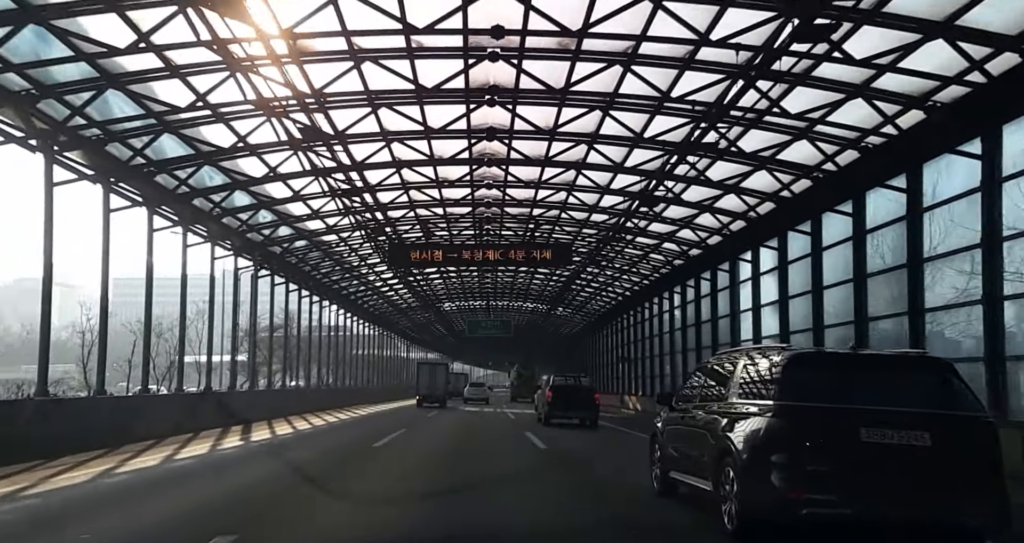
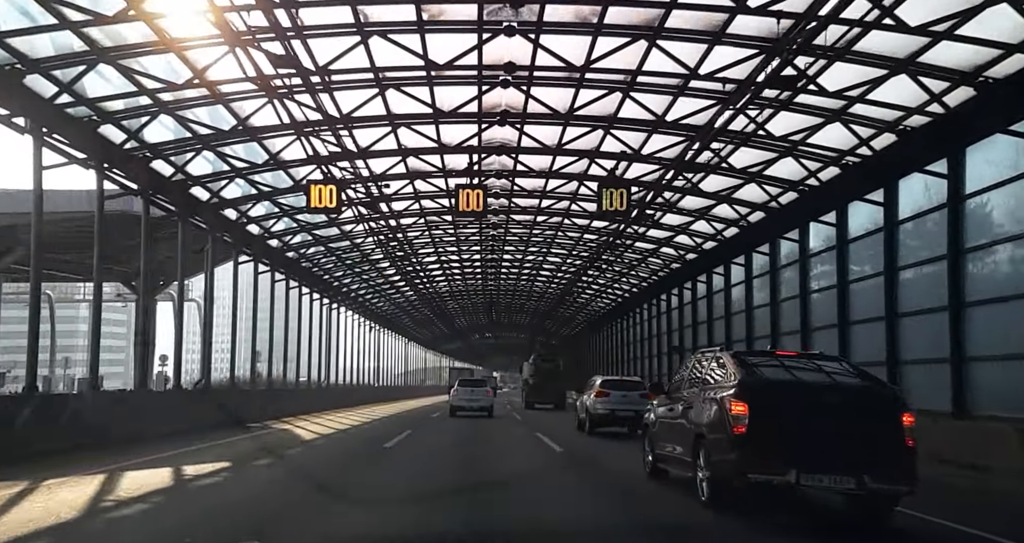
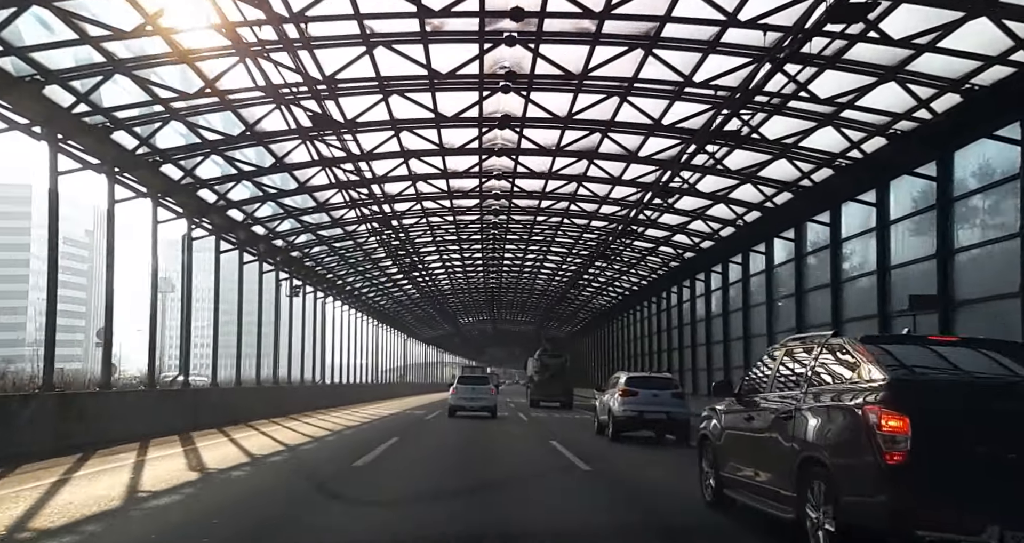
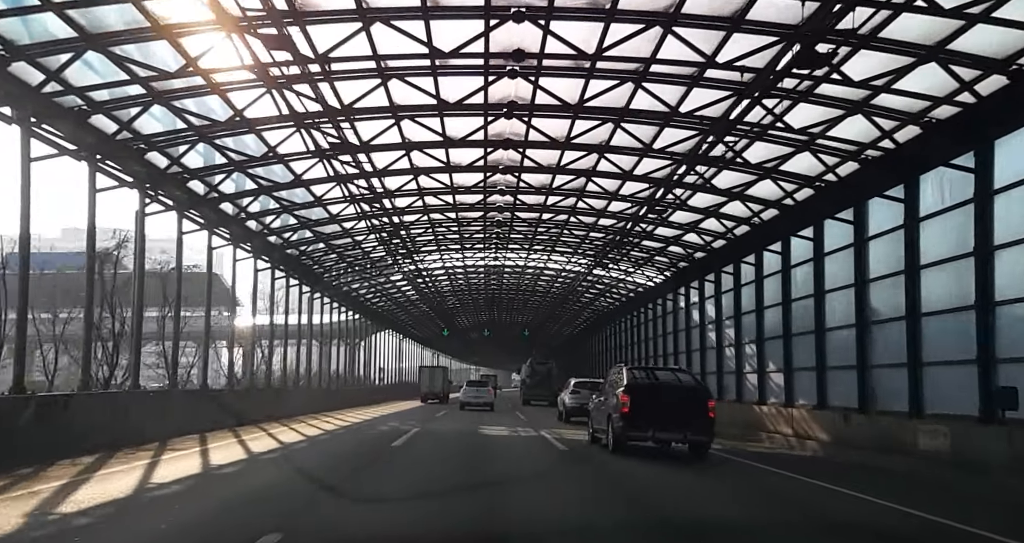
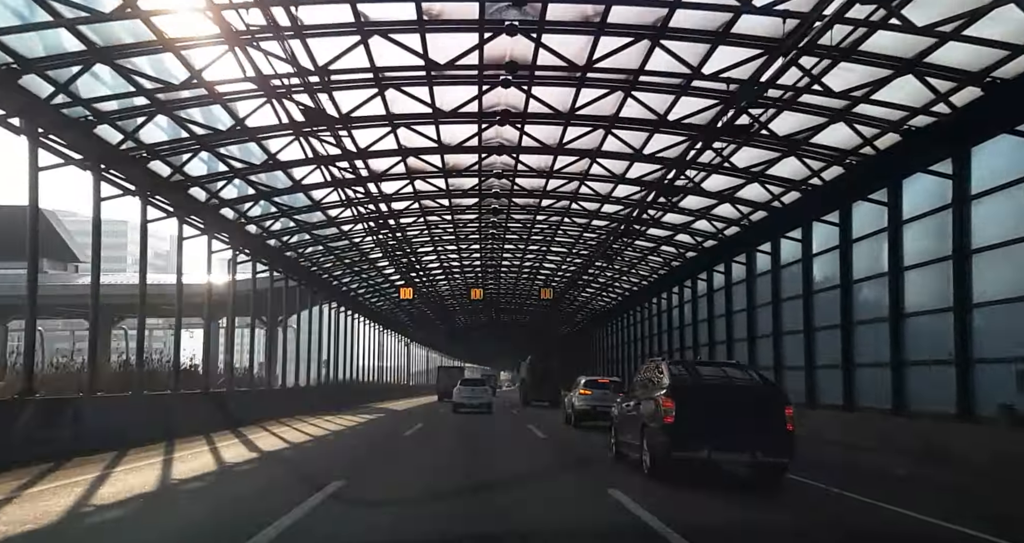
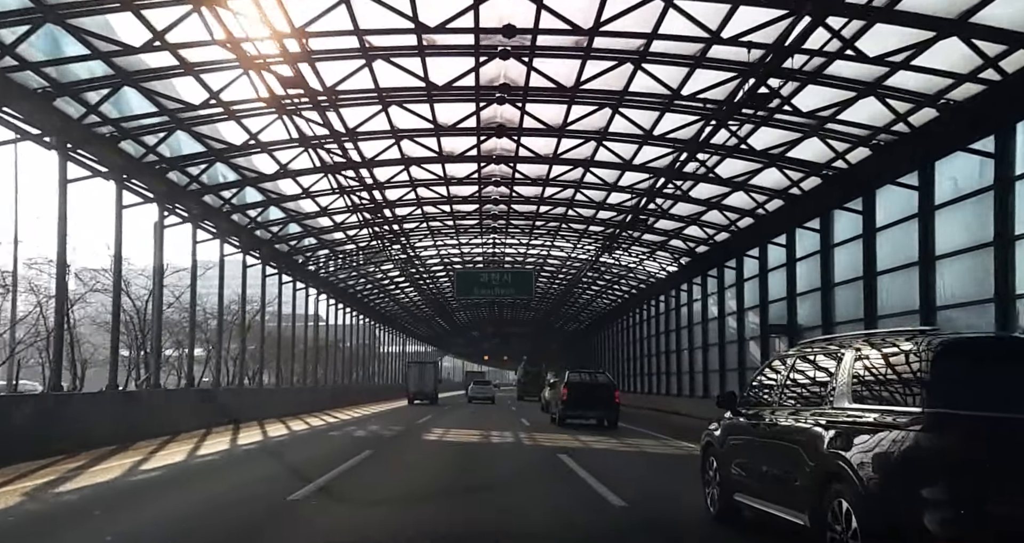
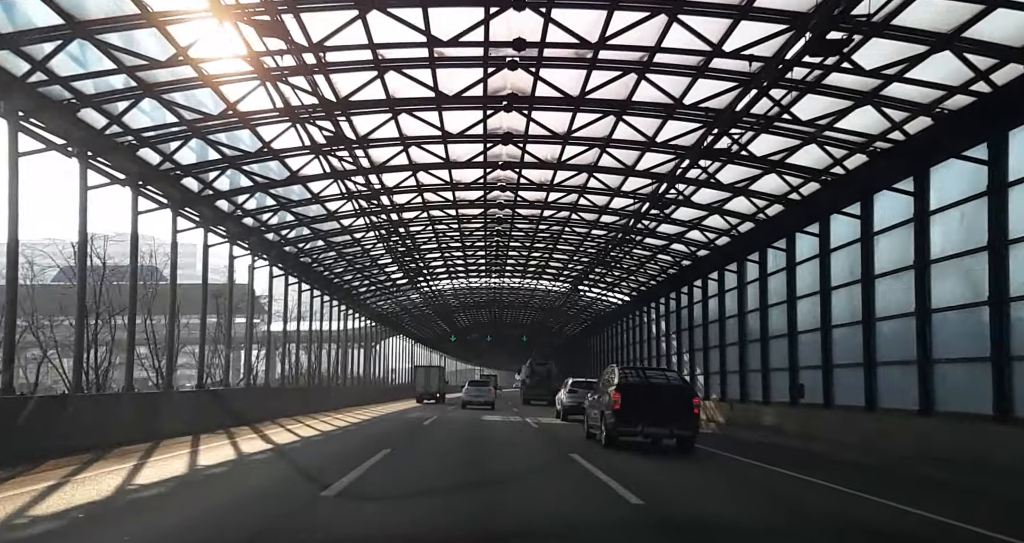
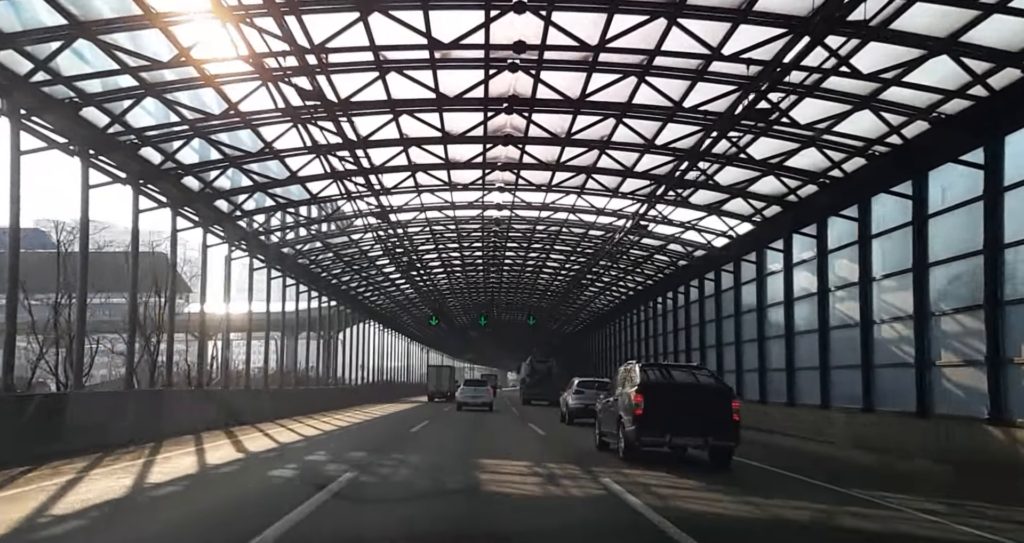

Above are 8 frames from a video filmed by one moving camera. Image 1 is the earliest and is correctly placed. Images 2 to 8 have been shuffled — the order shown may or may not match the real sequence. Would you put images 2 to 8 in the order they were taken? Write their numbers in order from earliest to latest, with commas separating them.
6, 7, 4, 8, 5, 2, 3
